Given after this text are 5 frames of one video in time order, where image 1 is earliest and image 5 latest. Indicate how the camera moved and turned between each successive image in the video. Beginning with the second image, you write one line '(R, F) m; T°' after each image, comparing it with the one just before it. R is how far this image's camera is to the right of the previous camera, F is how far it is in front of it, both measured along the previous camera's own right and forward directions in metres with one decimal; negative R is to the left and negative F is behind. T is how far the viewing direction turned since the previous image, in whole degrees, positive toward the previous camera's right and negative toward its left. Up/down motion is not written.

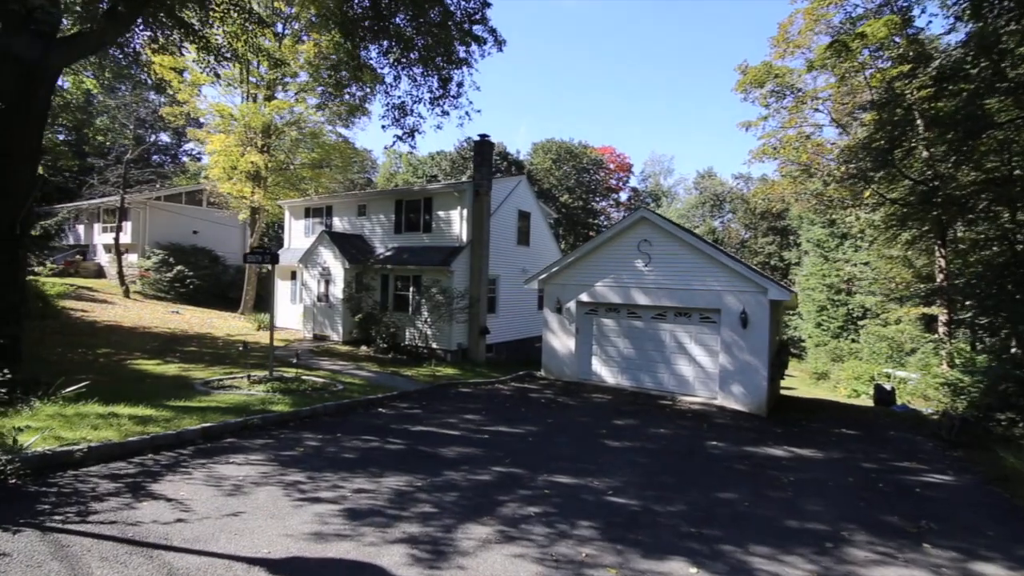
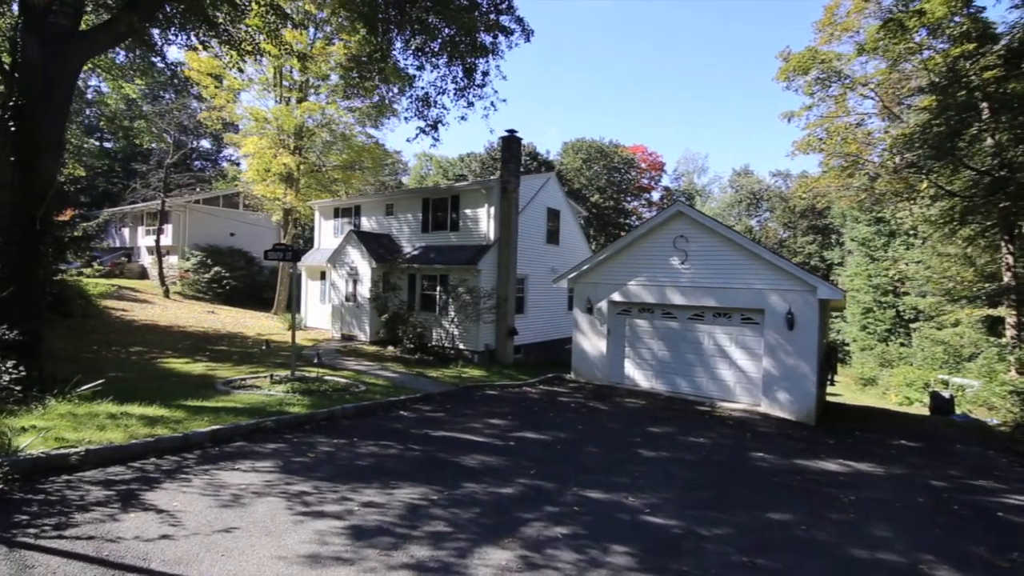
(+0.1, +0.5) m; -3°
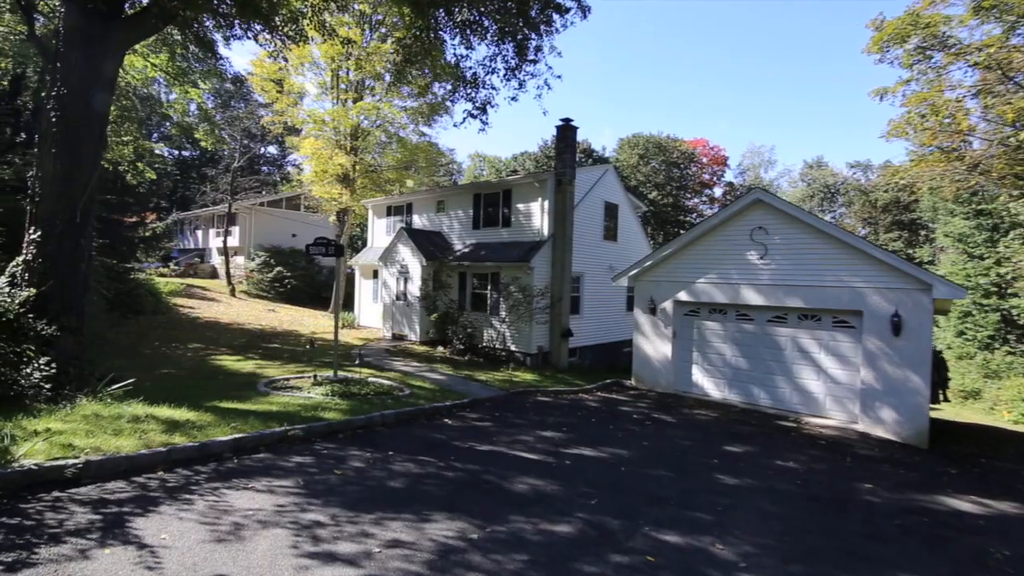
(0.0, +0.9) m; -6°
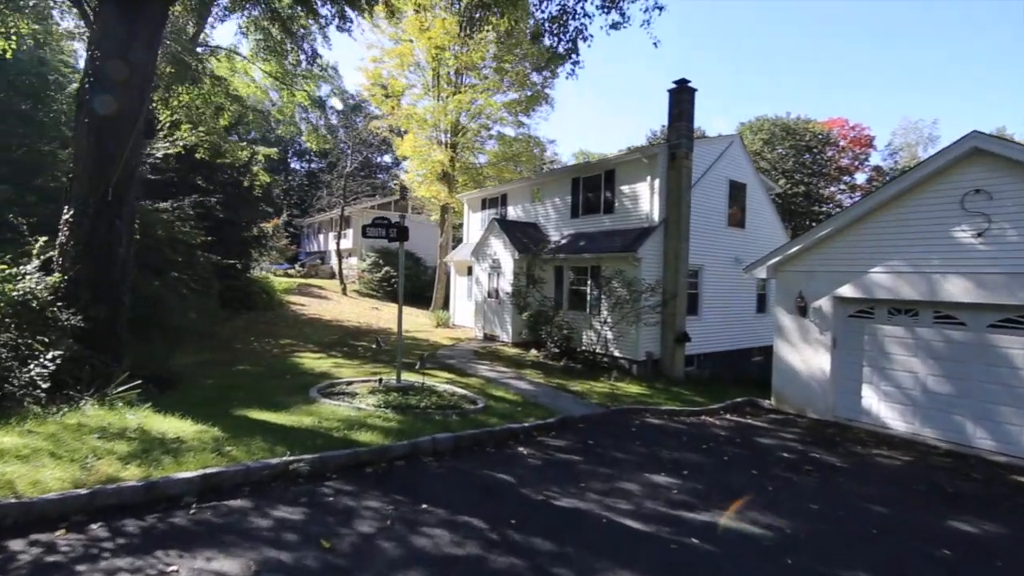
(+0.1, +2.0) m; -12°
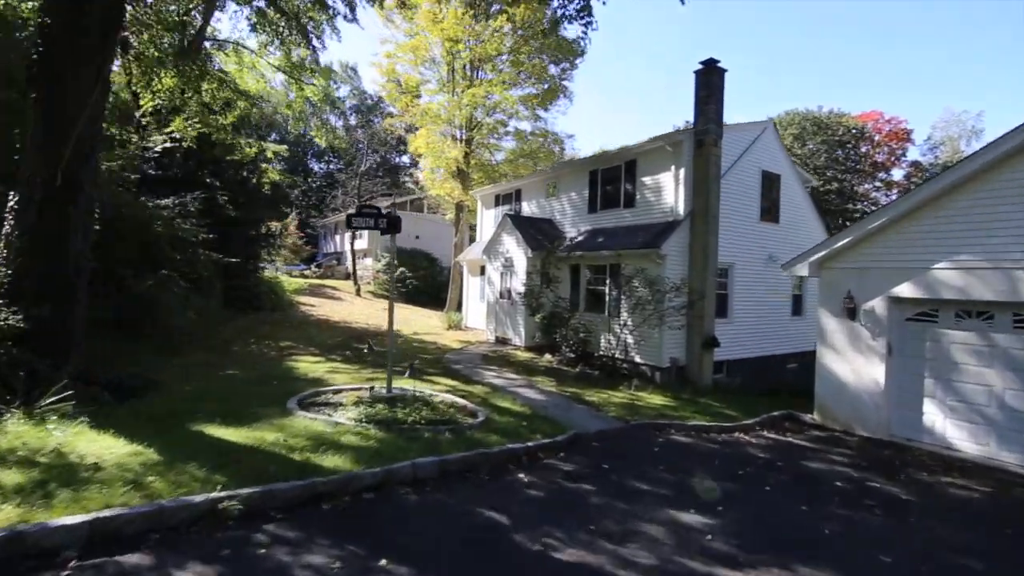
(+0.2, +0.9) m; -2°
